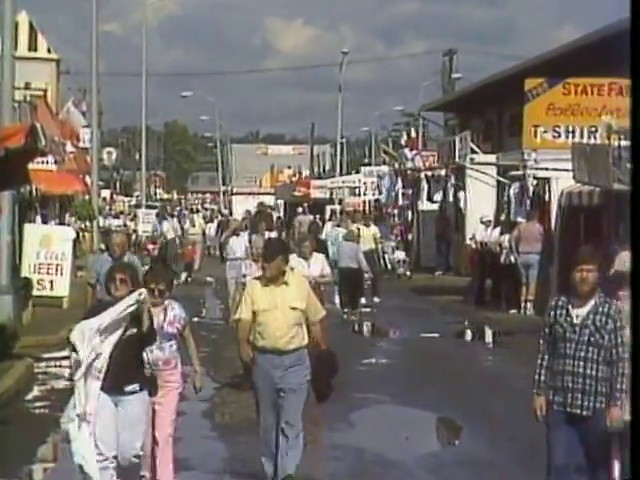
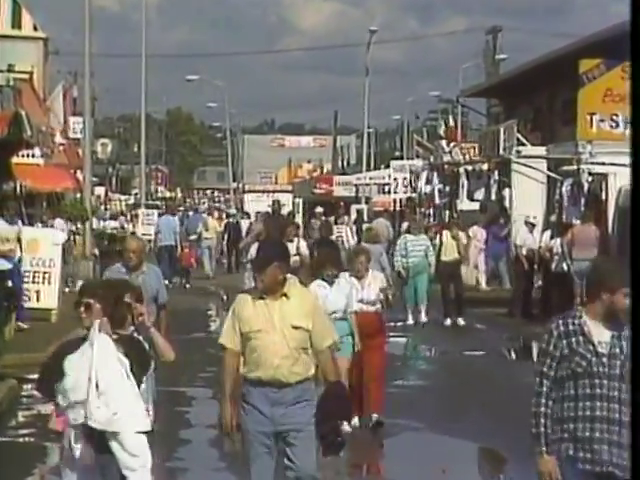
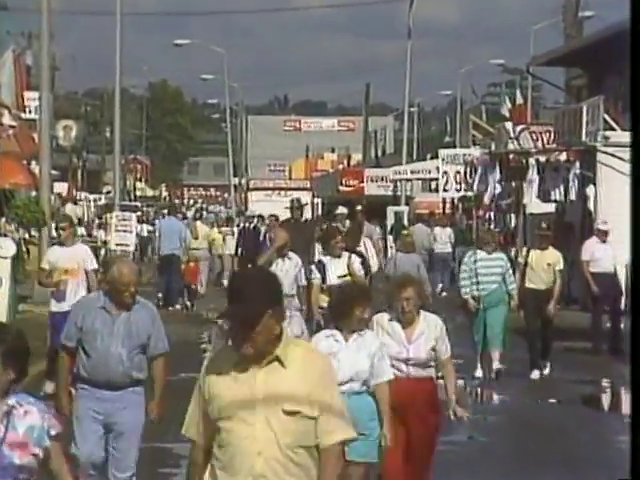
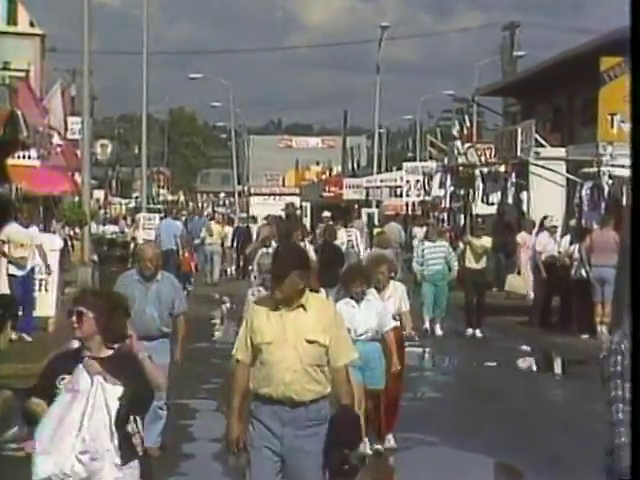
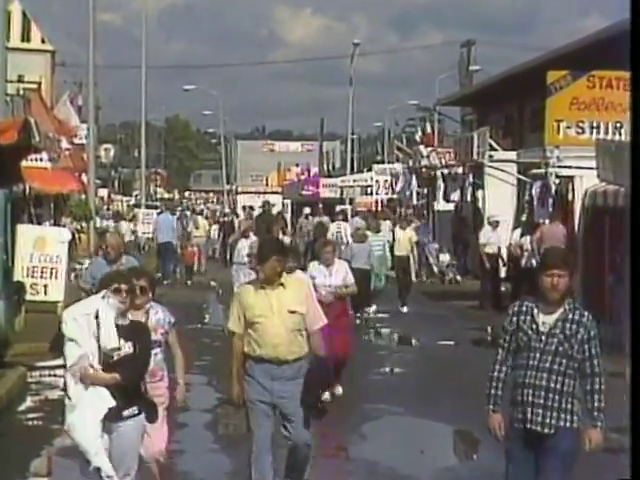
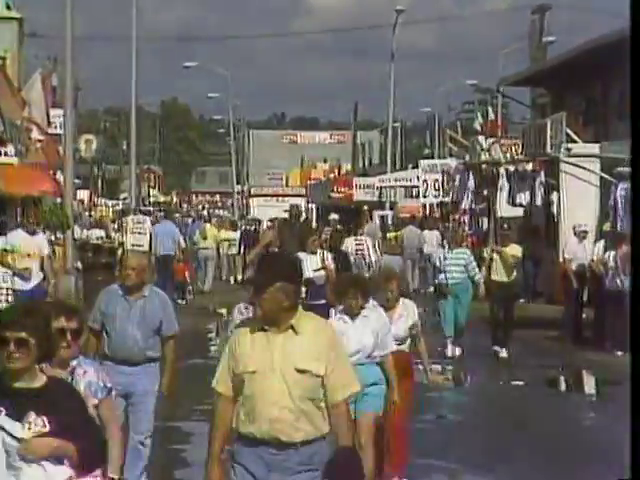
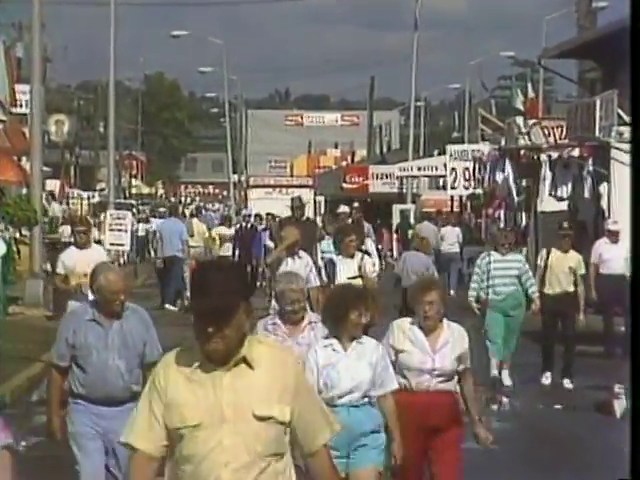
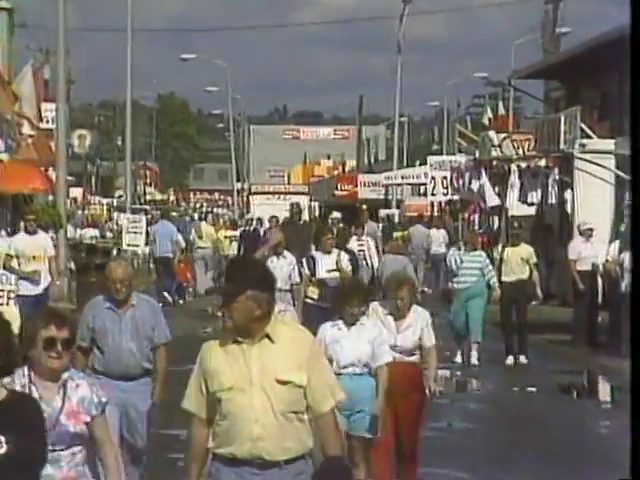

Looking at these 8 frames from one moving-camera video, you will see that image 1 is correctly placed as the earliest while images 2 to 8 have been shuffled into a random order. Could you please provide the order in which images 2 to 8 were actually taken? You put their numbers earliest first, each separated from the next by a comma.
5, 2, 4, 6, 8, 3, 7
